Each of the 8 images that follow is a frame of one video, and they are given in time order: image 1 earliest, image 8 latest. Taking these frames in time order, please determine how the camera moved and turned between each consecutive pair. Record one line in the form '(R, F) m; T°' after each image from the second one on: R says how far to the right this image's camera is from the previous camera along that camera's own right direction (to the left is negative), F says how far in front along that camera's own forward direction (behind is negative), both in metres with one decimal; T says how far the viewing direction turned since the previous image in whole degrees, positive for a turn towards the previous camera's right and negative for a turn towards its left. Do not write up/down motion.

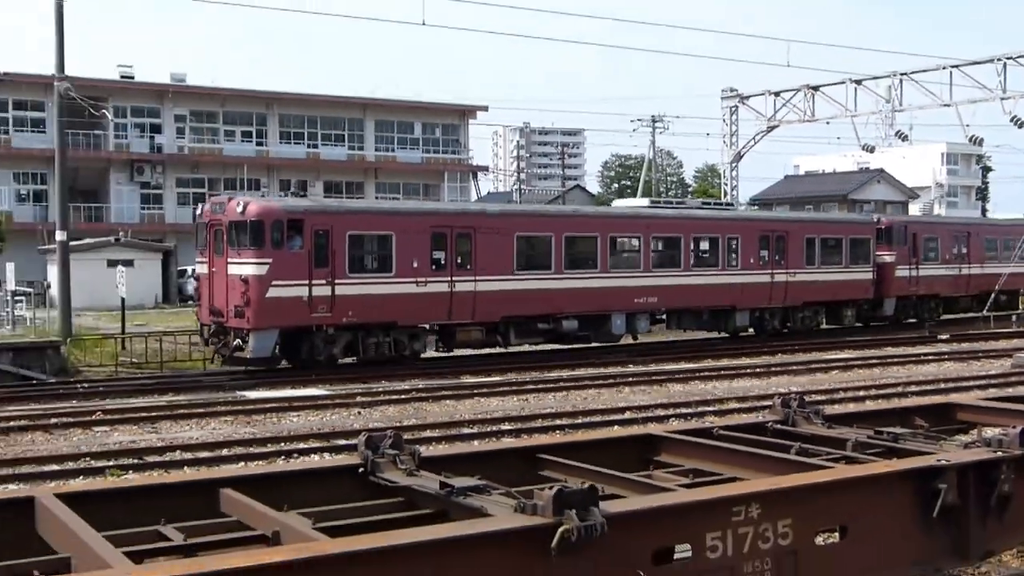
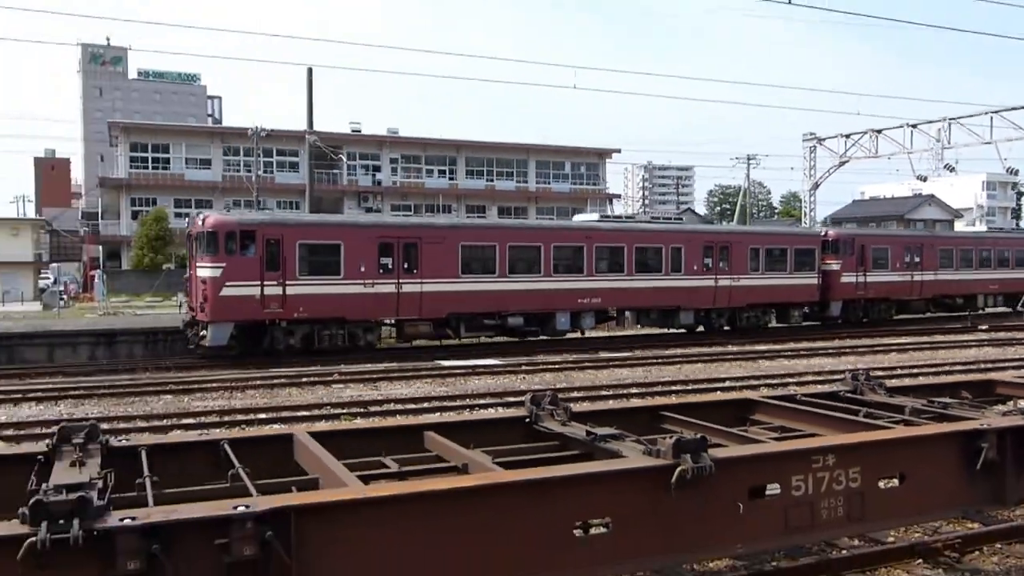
(-0.4, -1.3) m; -5°
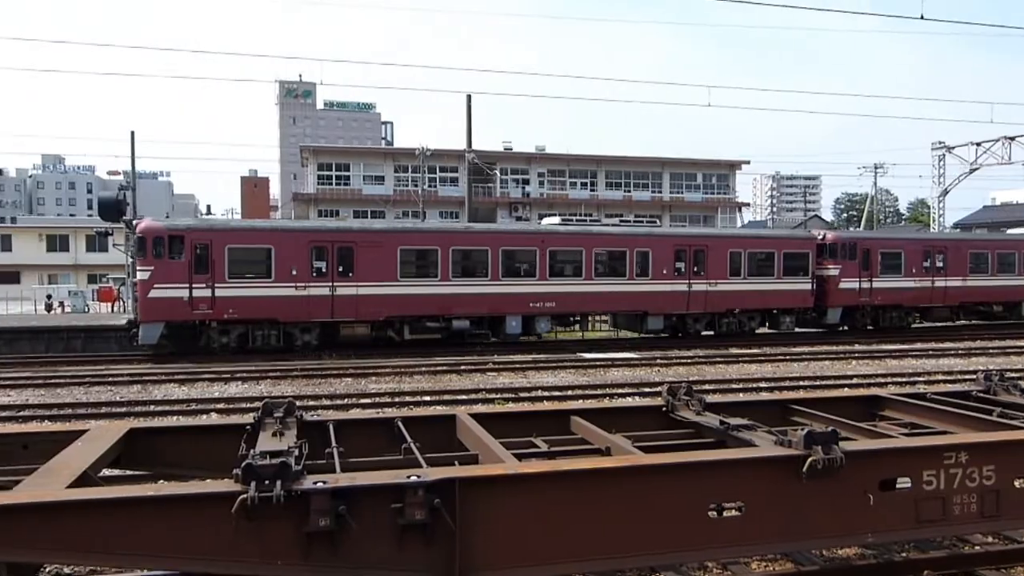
(-0.1, -0.6) m; -9°
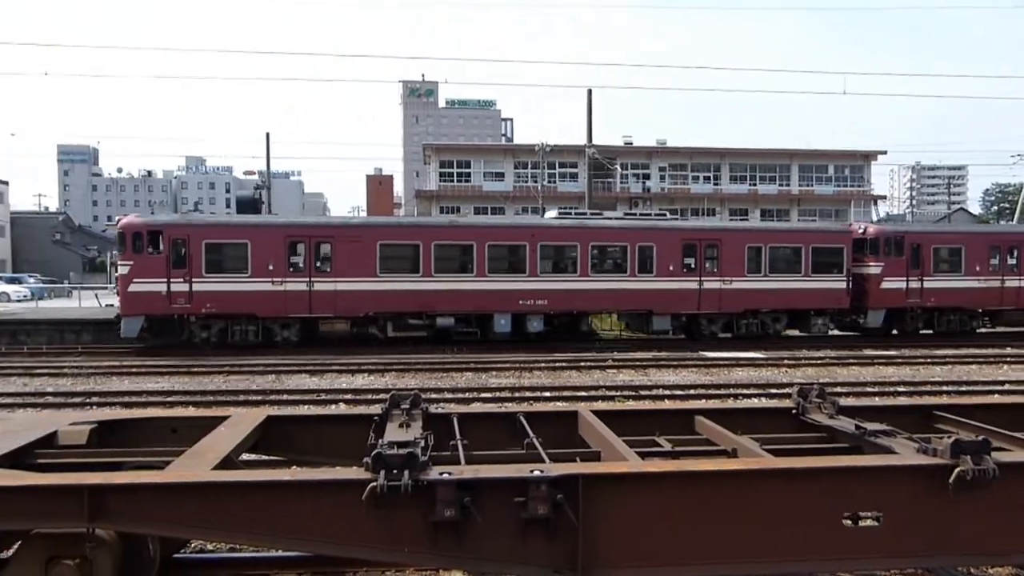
(-0.1, 0.0) m; -8°
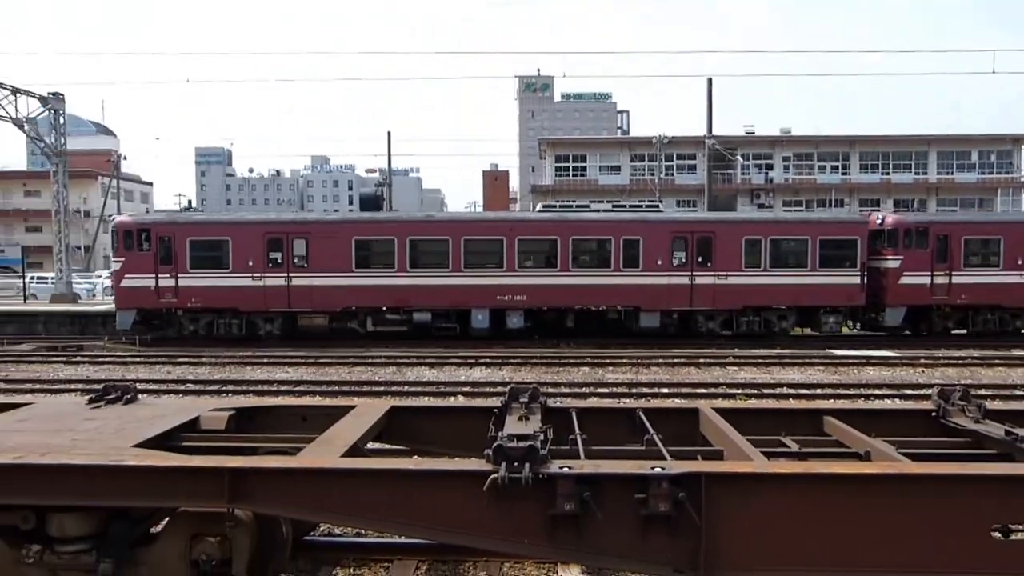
(-0.1, 0.0) m; -8°
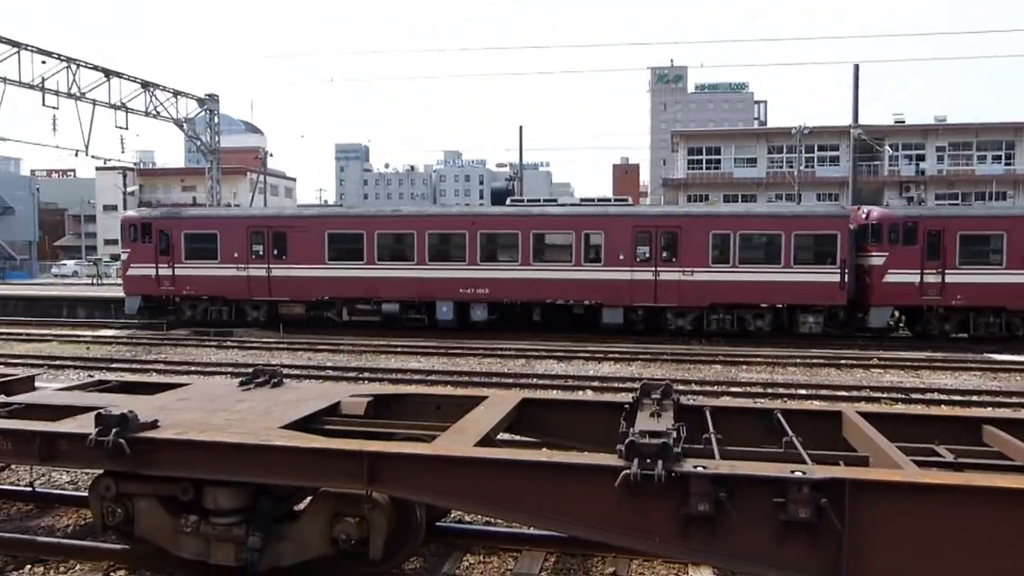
(-0.1, 0.0) m; -8°
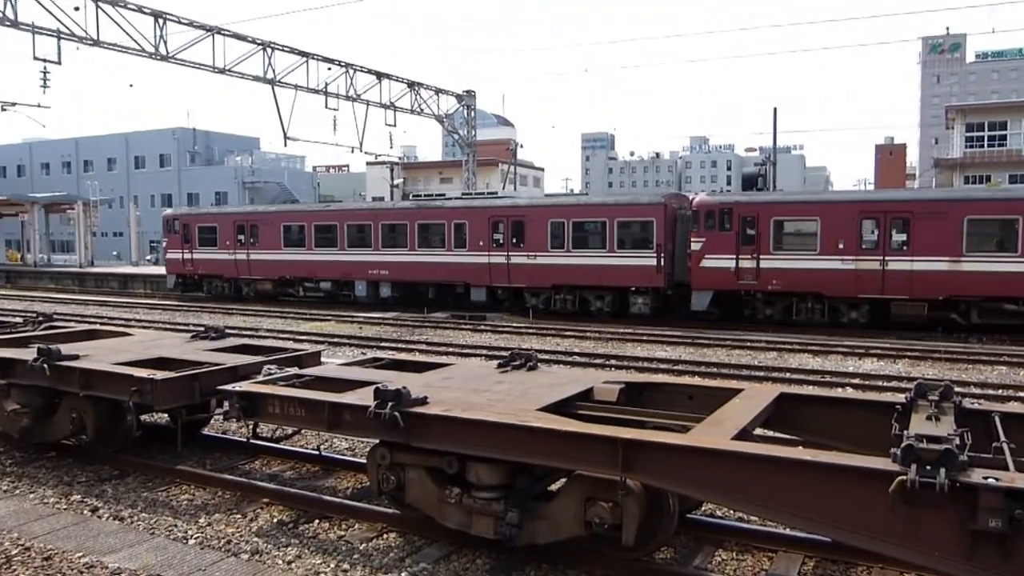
(-0.2, 0.0) m; -15°
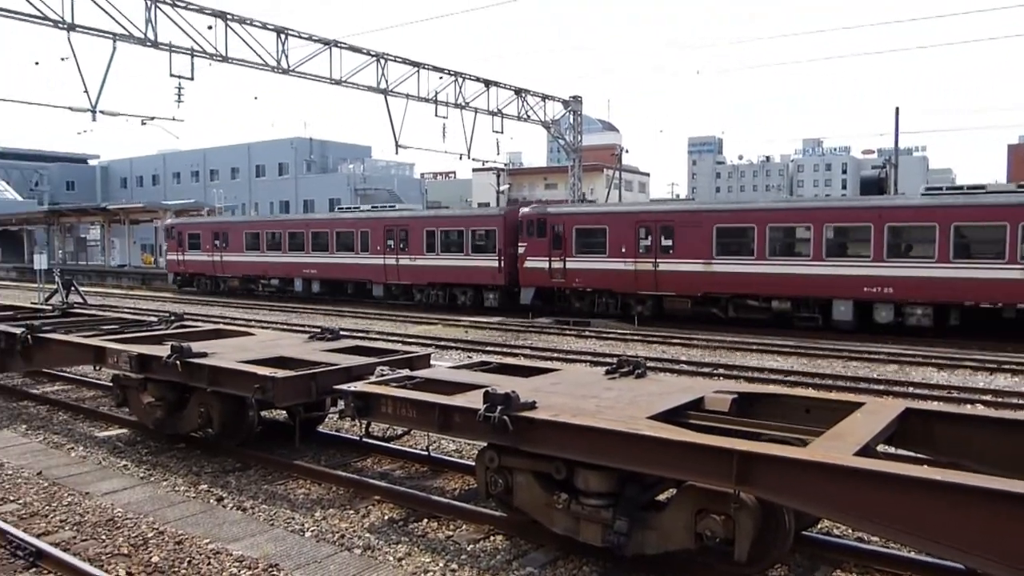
(-0.1, 0.0) m; -7°
